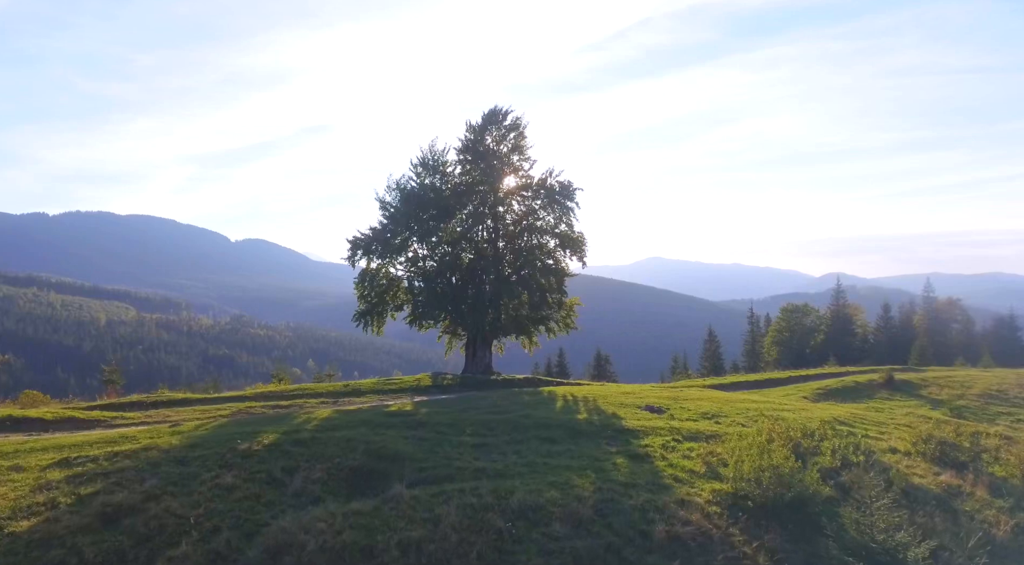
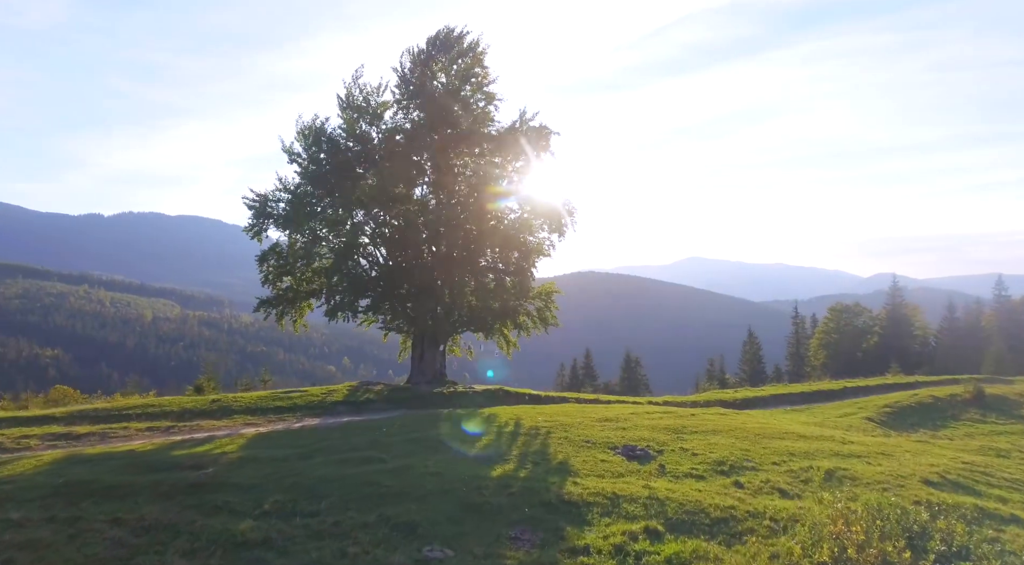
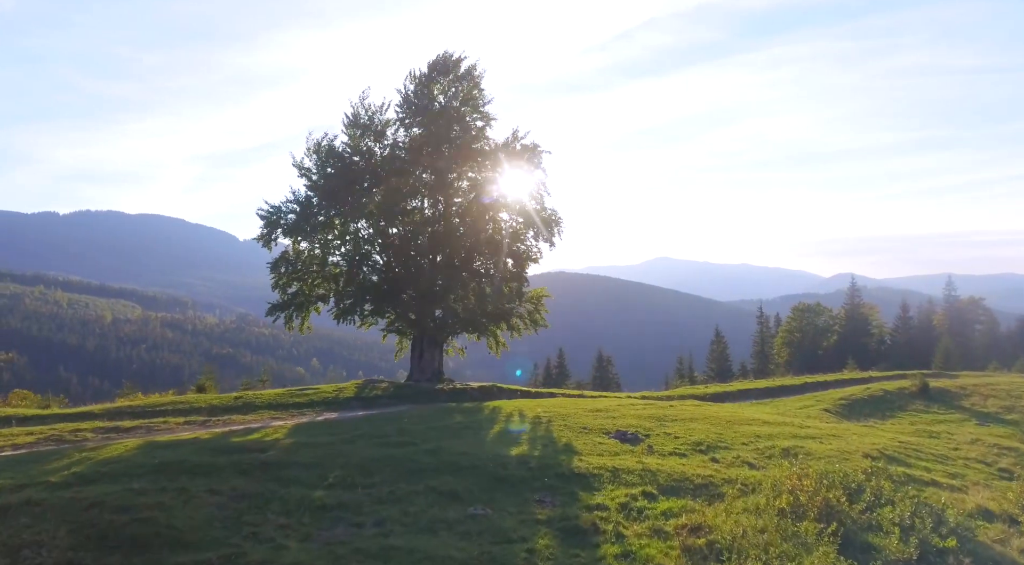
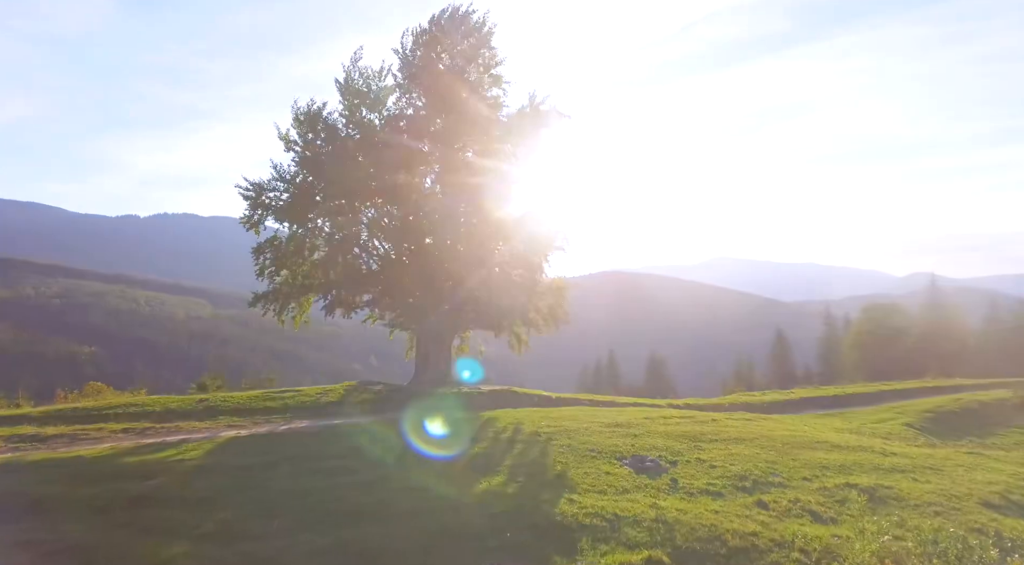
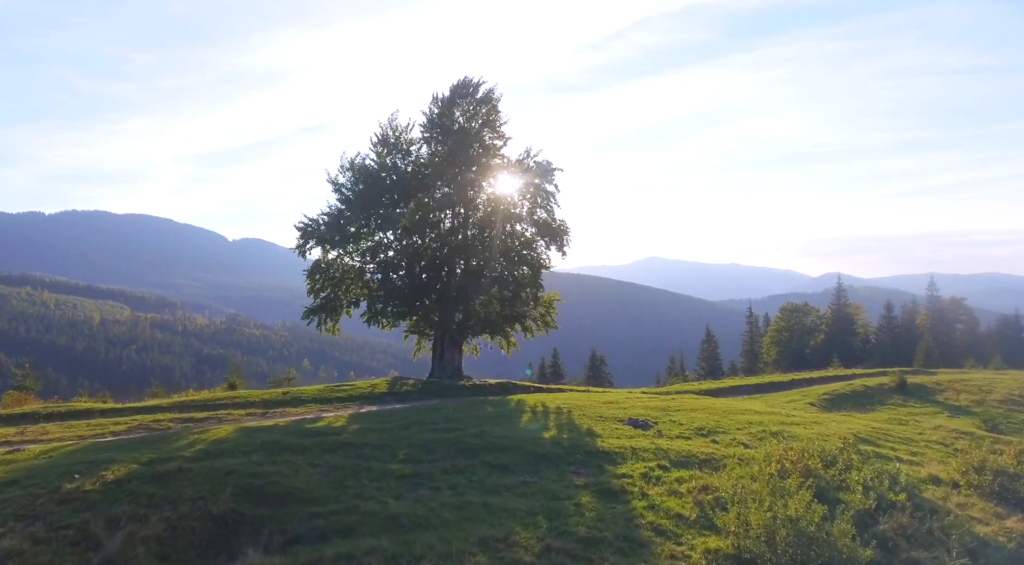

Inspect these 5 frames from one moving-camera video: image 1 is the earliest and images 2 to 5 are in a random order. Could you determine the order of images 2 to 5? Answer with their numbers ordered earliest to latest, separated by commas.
5, 3, 2, 4
